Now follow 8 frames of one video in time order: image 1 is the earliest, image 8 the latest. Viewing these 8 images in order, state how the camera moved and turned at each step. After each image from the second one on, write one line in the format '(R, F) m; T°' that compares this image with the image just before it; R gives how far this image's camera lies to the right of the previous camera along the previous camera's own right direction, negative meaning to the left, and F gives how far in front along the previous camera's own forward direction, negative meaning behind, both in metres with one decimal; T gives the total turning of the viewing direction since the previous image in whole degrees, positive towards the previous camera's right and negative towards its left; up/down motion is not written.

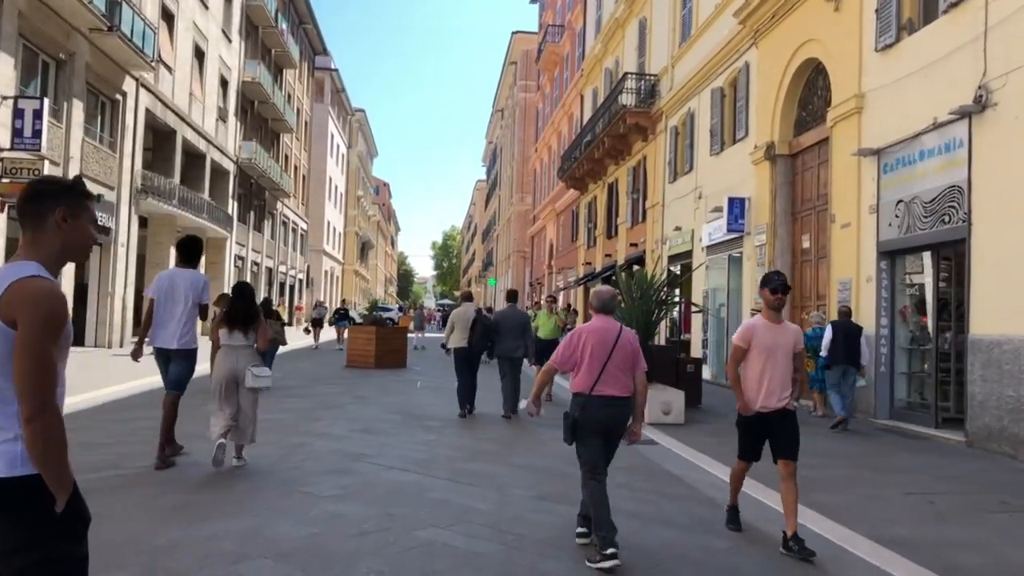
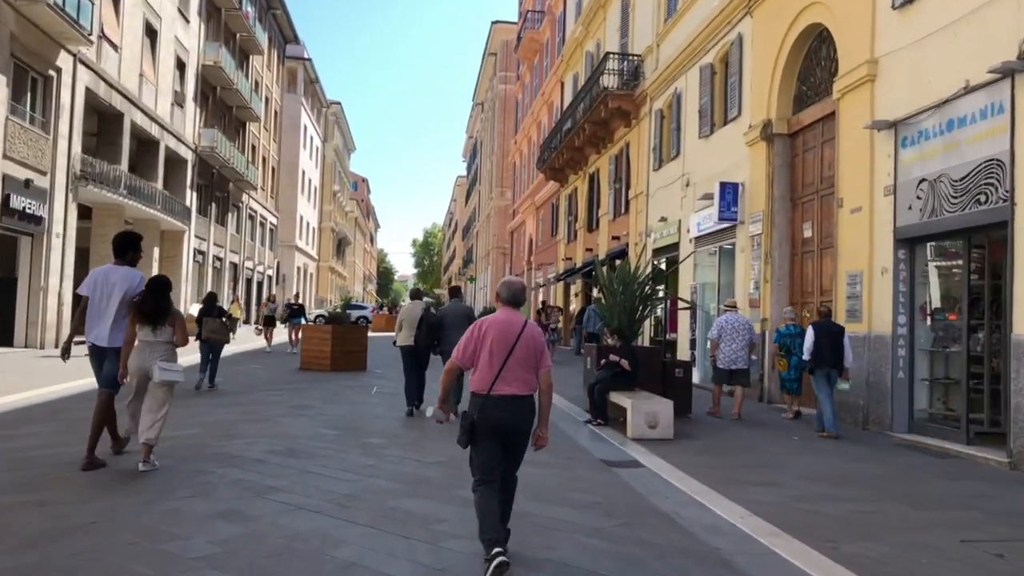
(+0.2, +1.6) m; +1°
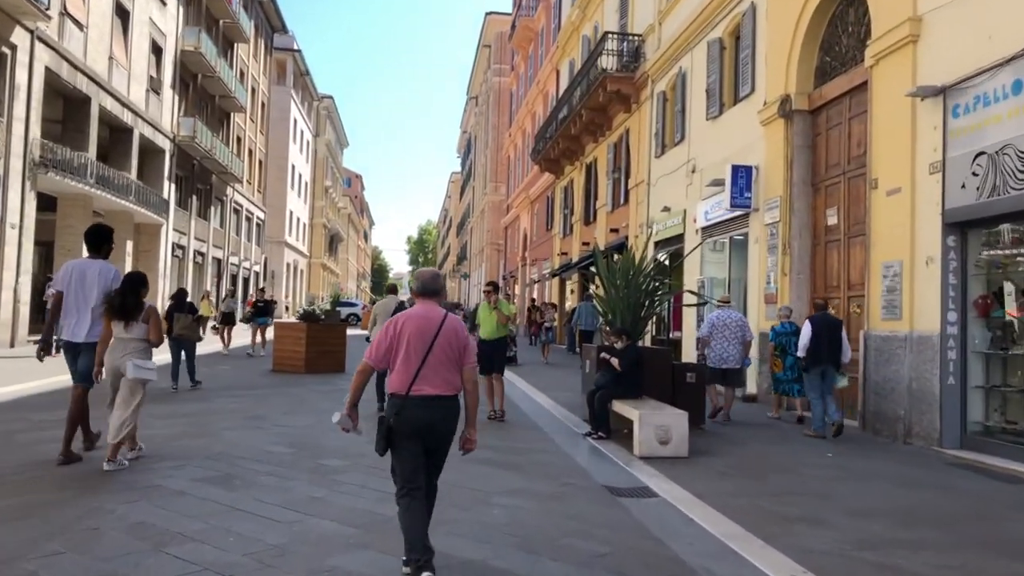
(+0.1, +1.4) m; 0°
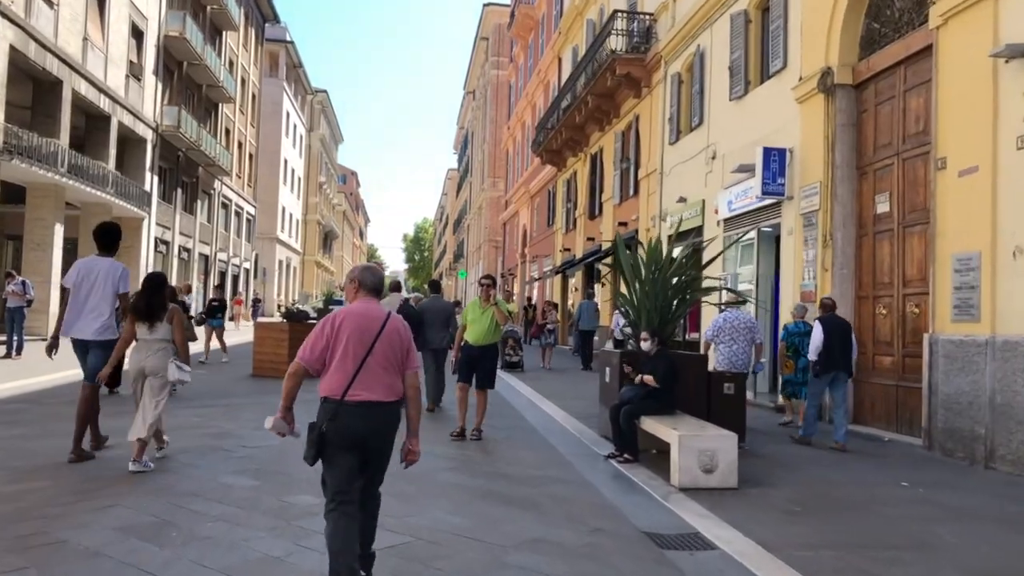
(-0.1, +1.4) m; 0°
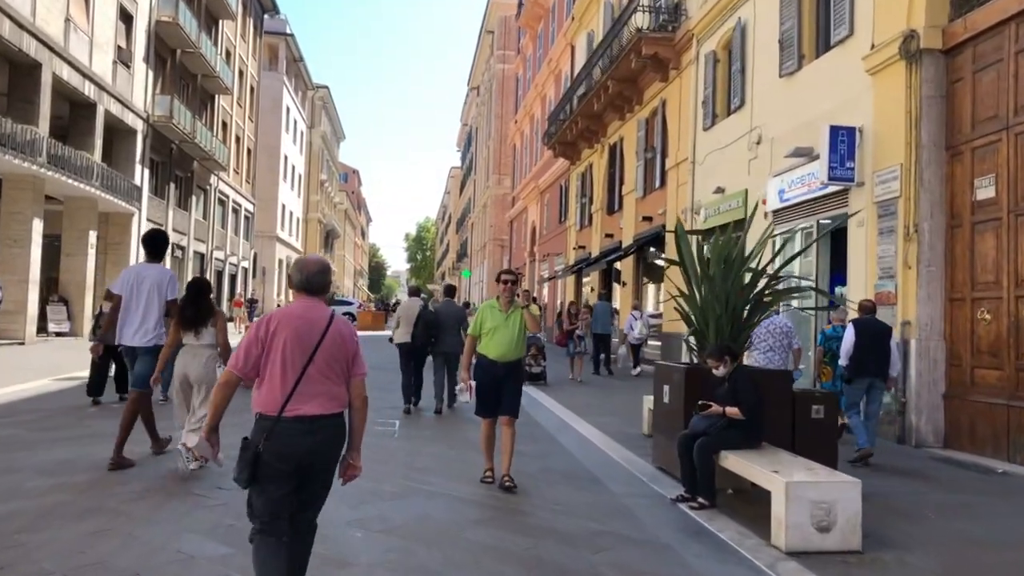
(-0.3, +1.6) m; 0°
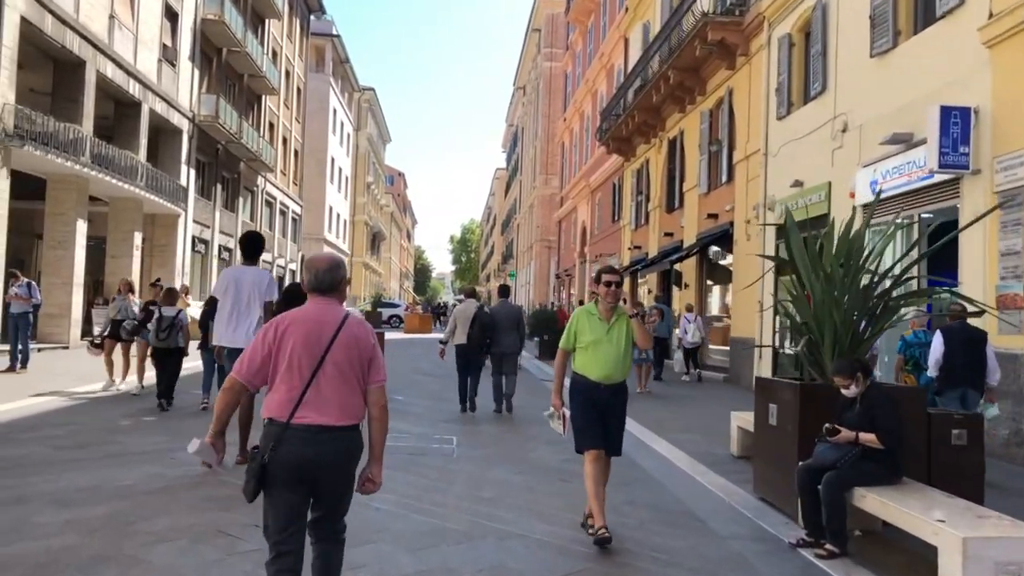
(-0.3, +1.0) m; -3°
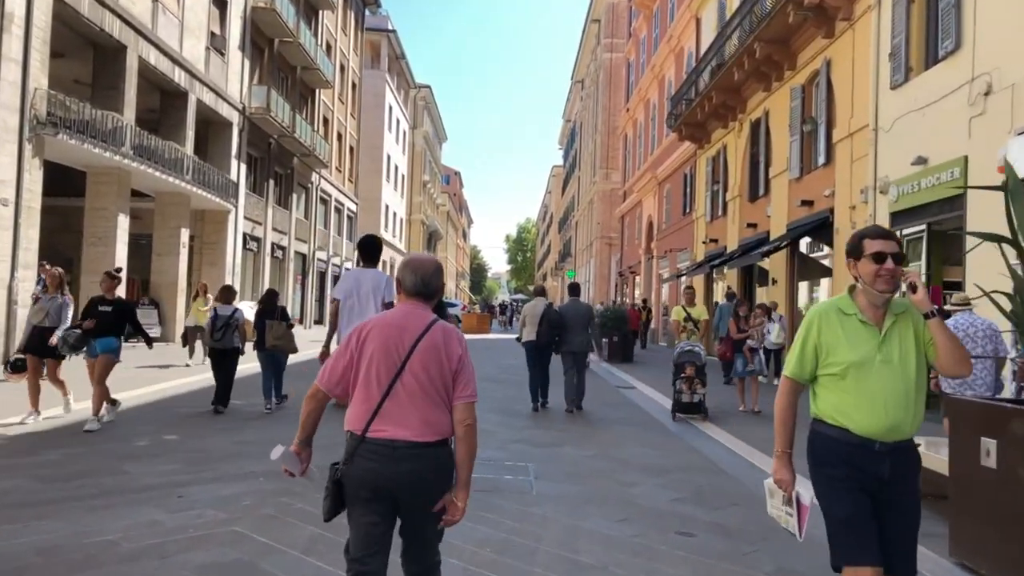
(-0.3, +1.6) m; -4°
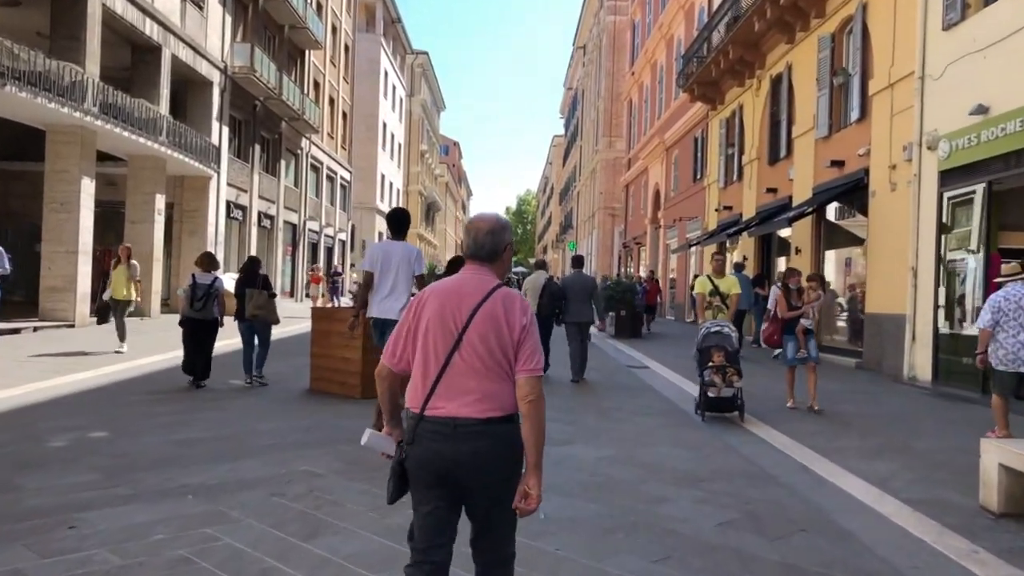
(0.0, +1.4) m; 0°
